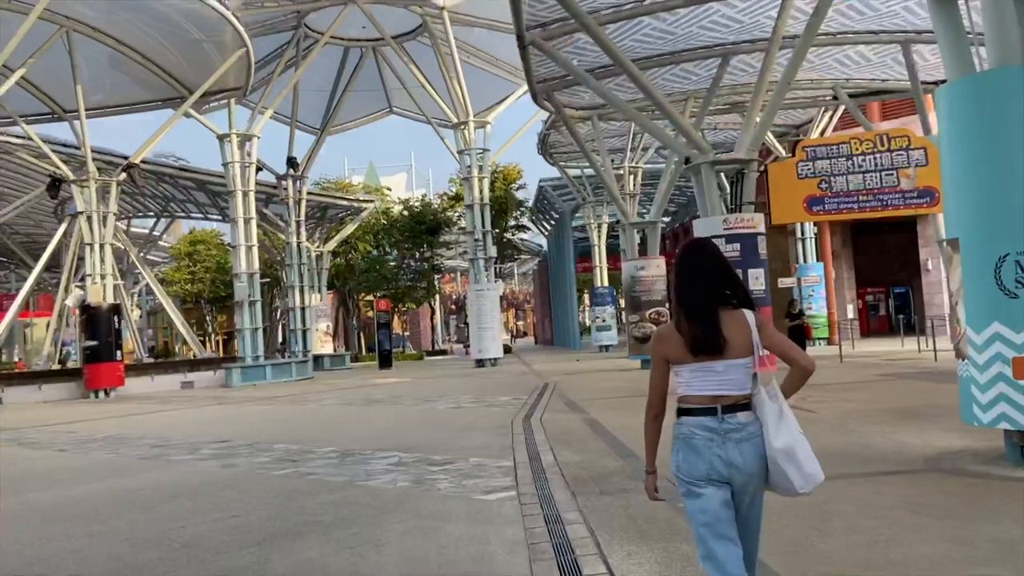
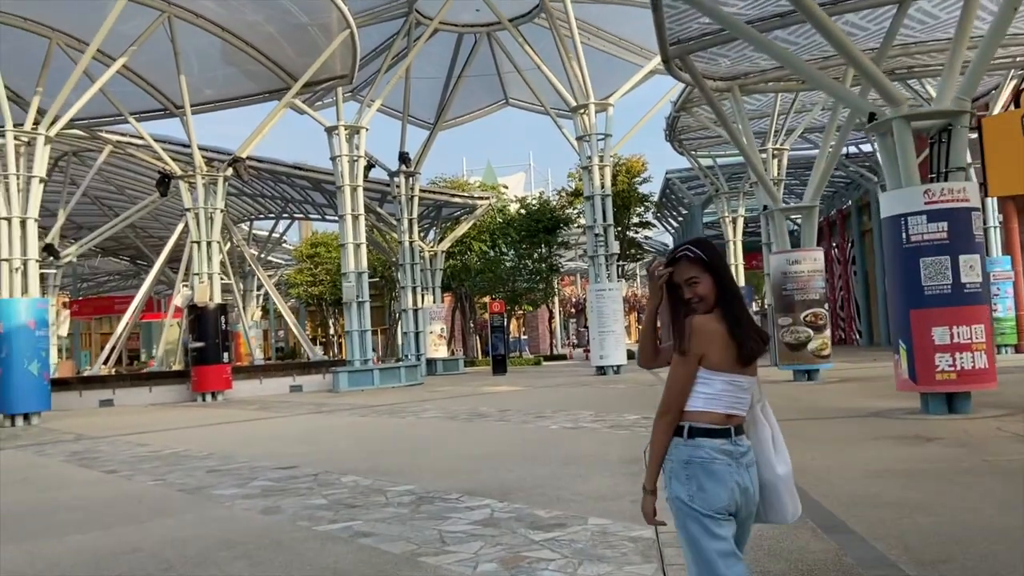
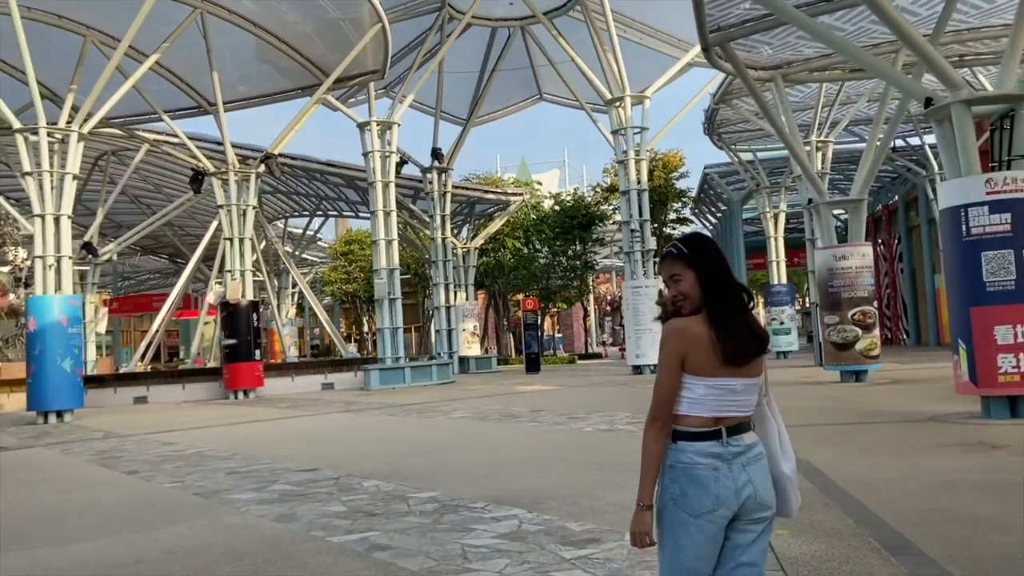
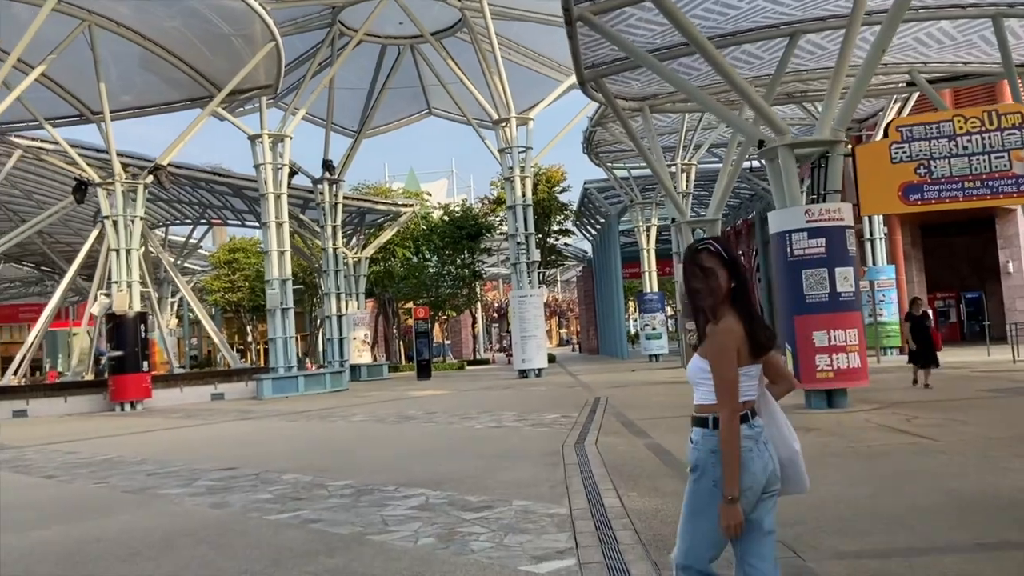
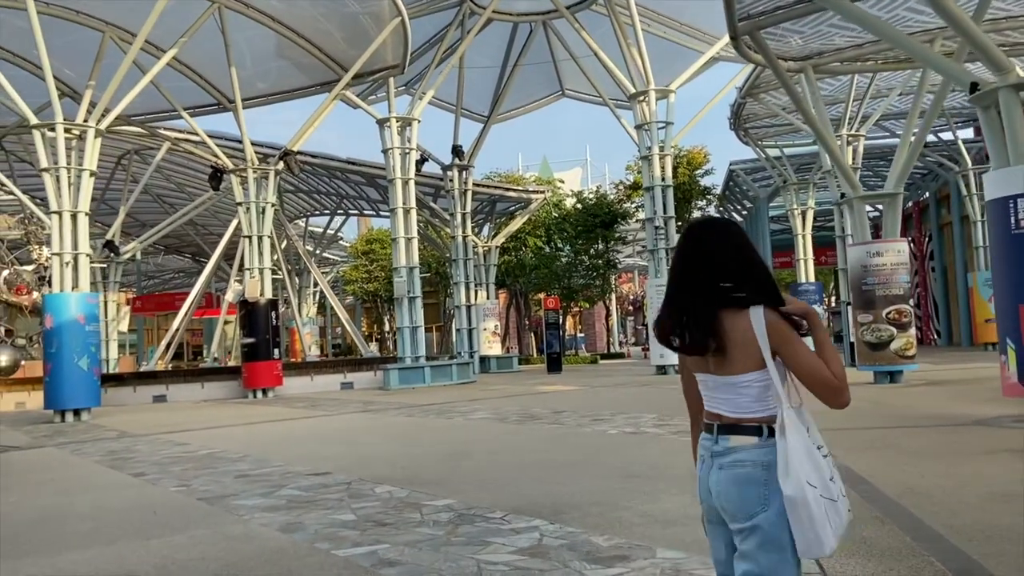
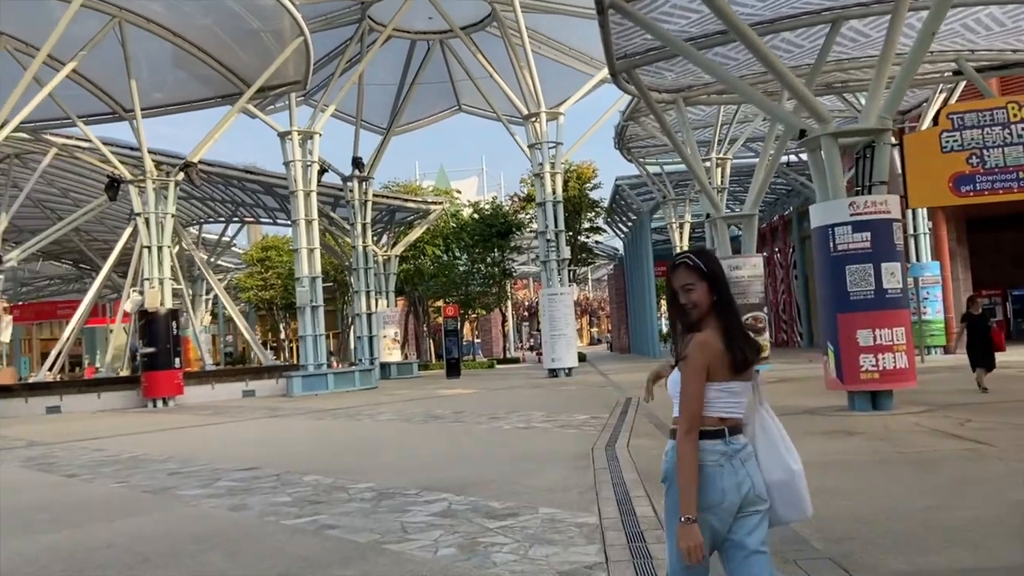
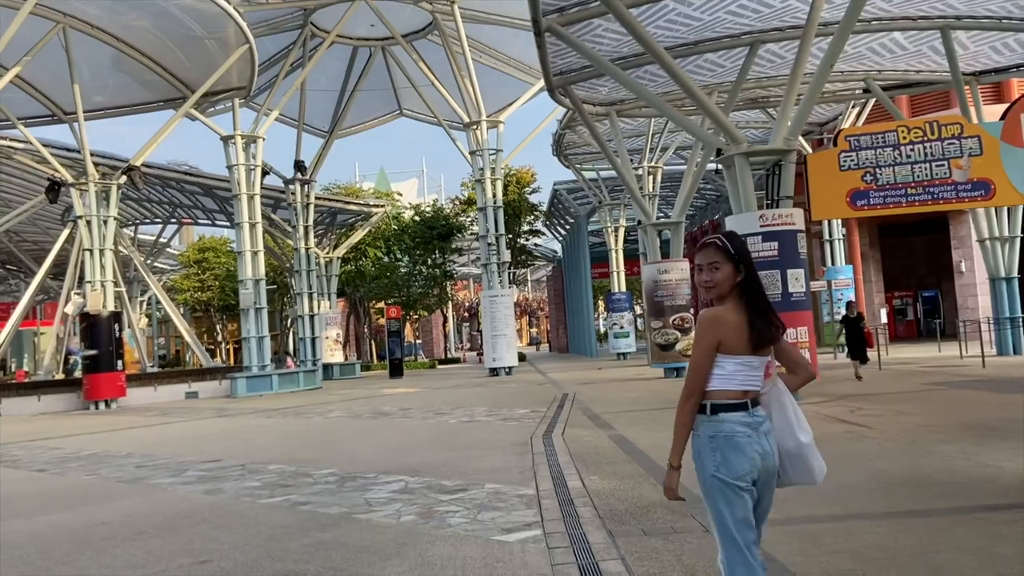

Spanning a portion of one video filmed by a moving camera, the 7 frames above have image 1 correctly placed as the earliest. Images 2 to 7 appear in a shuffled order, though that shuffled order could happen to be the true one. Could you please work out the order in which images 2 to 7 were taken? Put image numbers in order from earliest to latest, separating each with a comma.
7, 4, 6, 2, 3, 5
